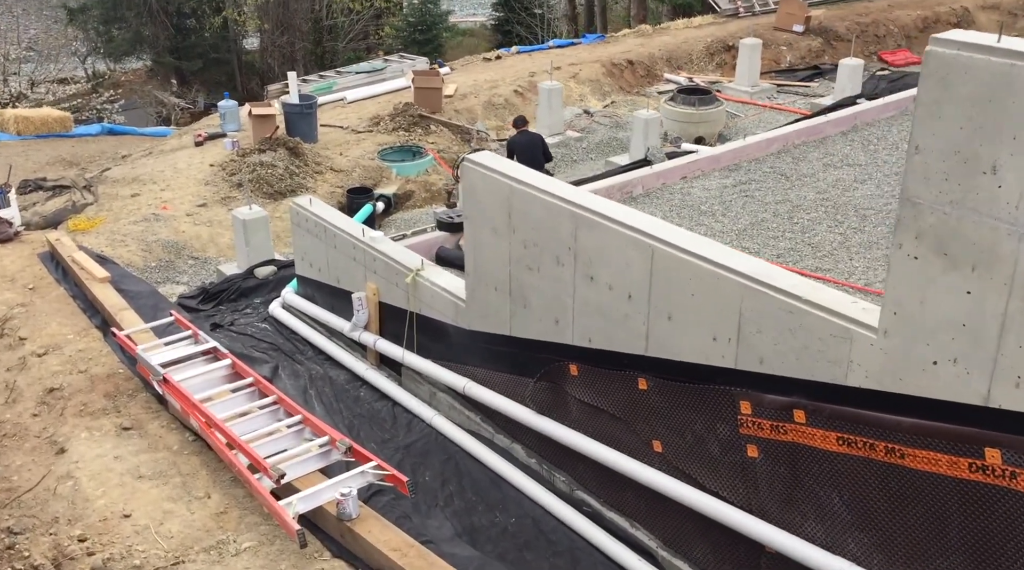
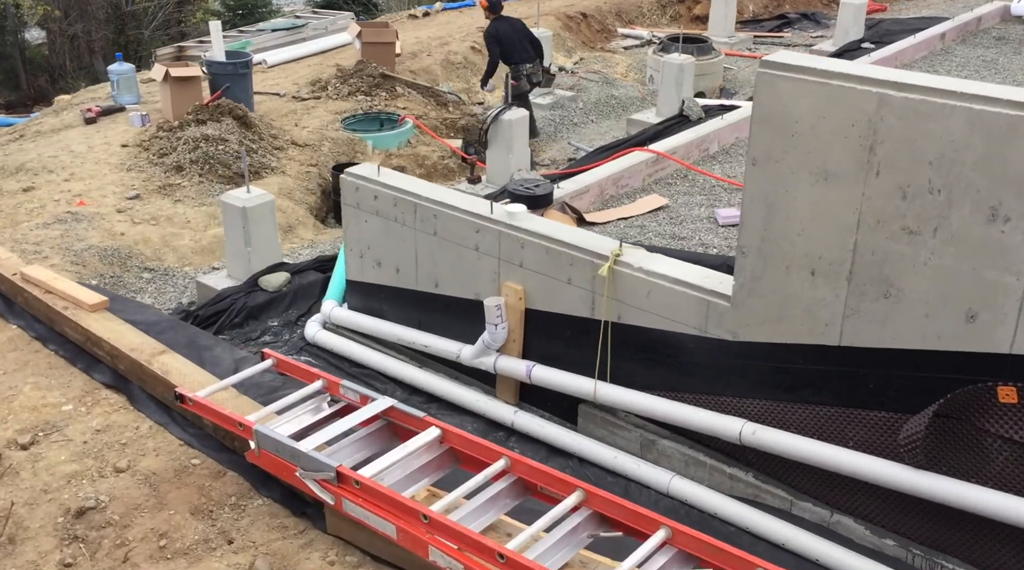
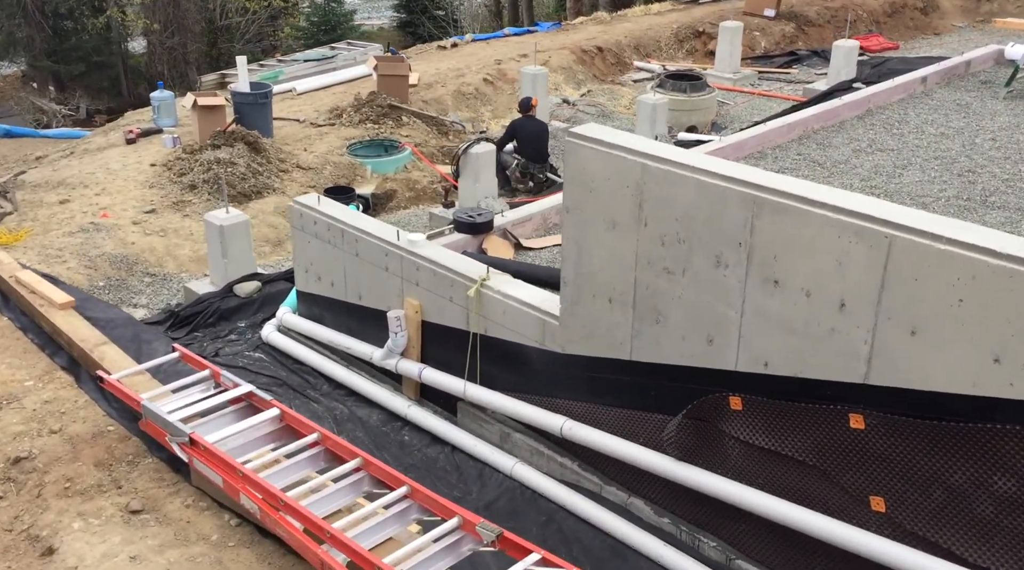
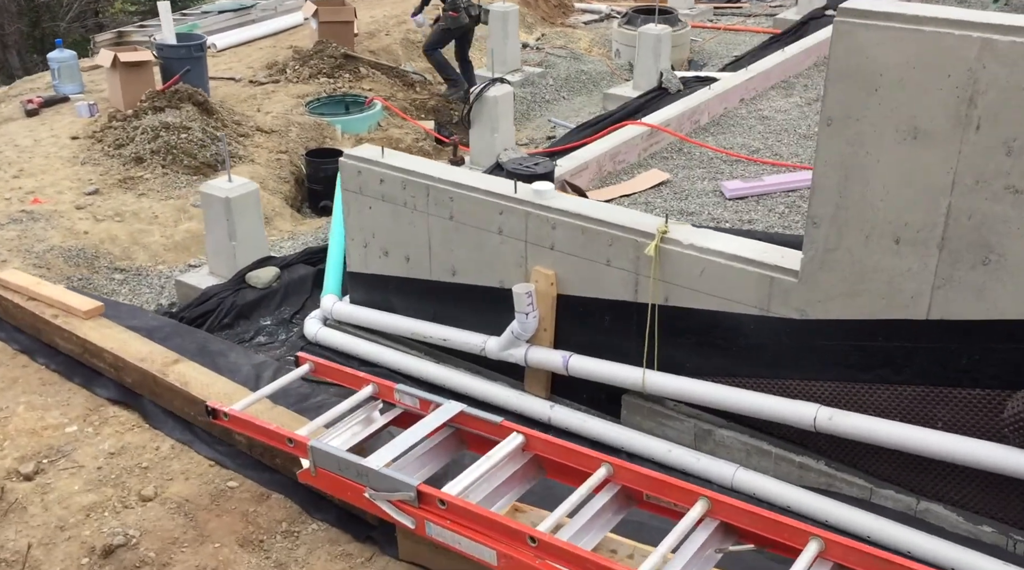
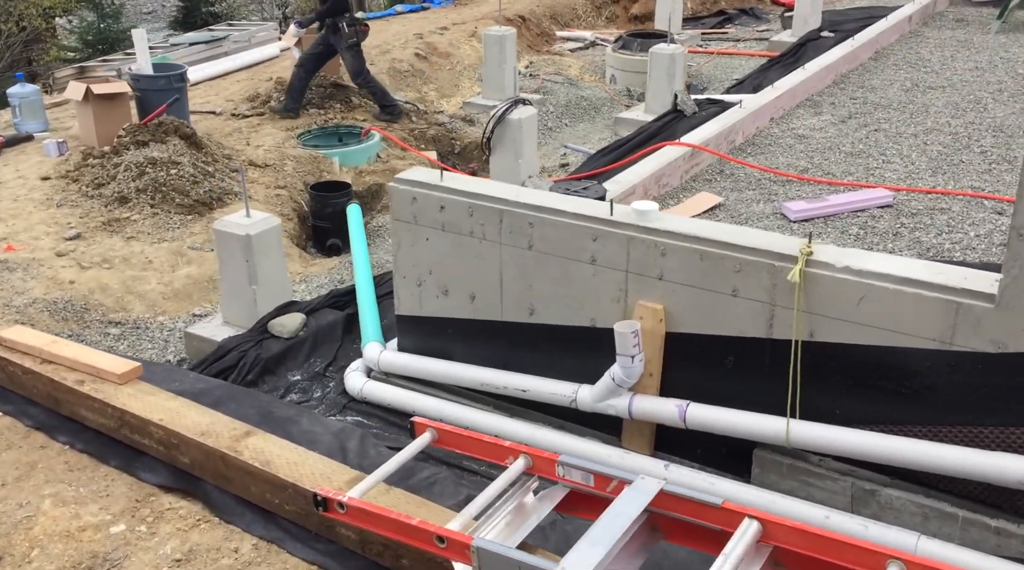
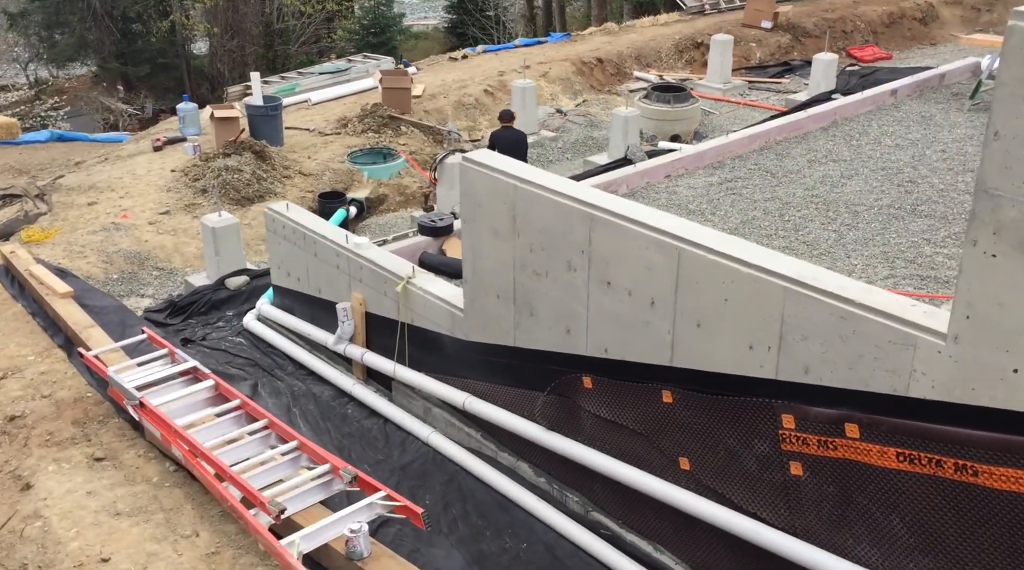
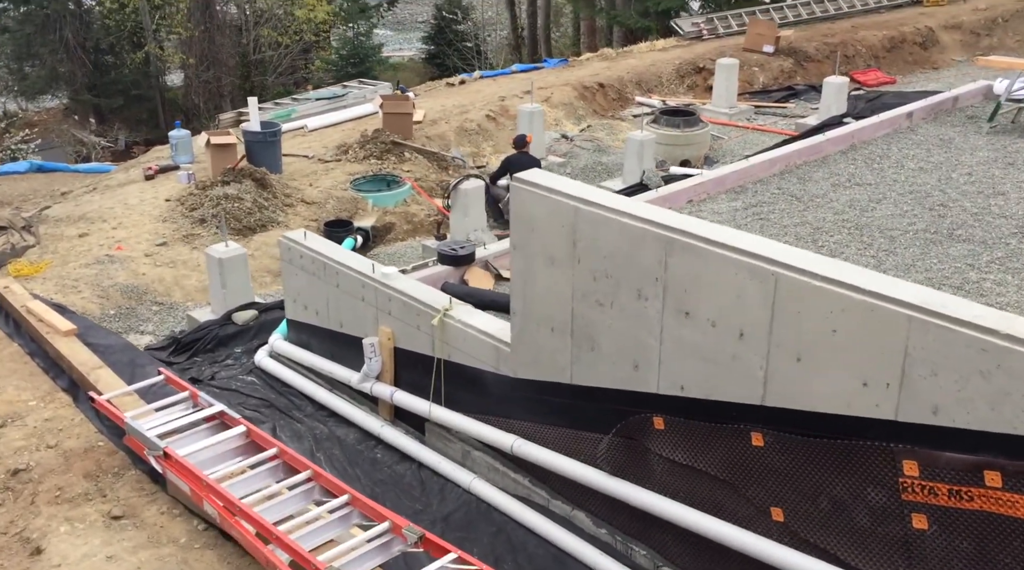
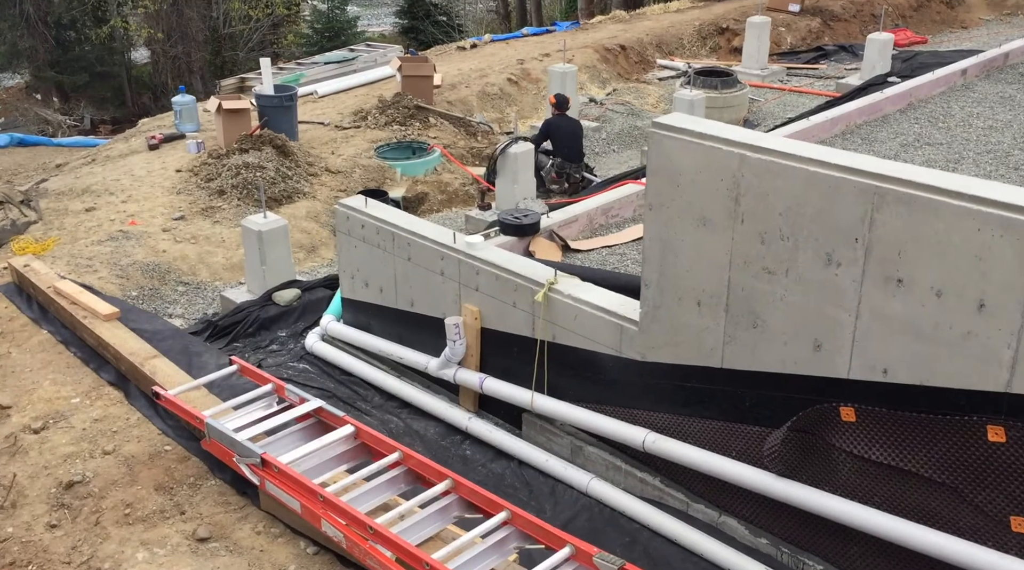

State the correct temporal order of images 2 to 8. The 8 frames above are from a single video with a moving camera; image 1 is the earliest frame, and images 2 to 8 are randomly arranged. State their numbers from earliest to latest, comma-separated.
6, 7, 3, 8, 2, 4, 5
